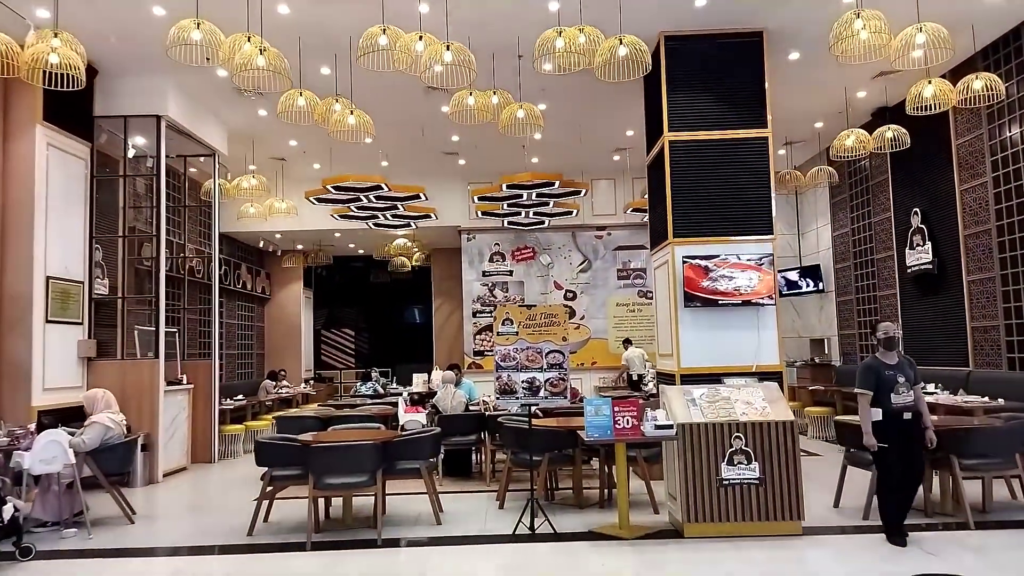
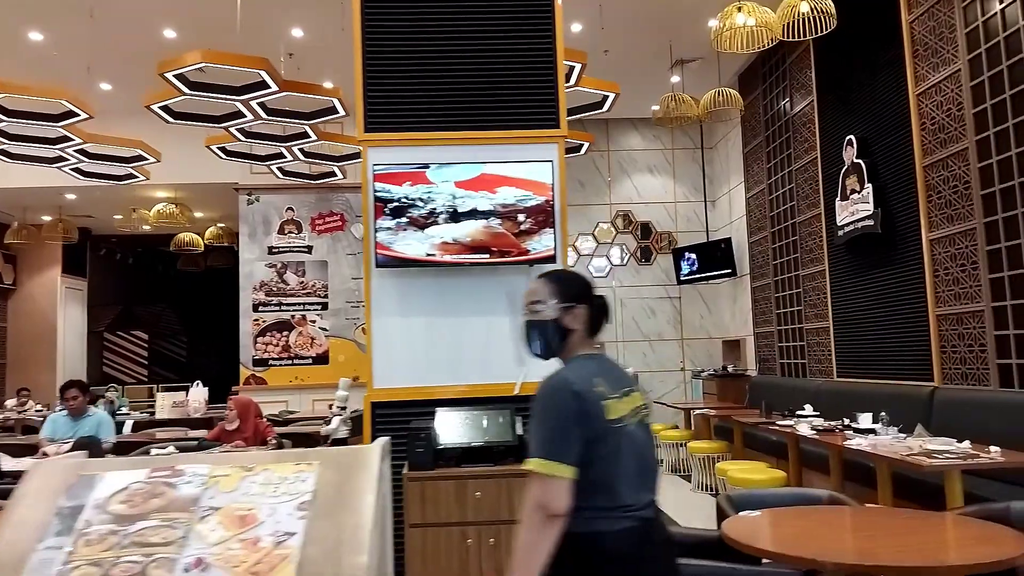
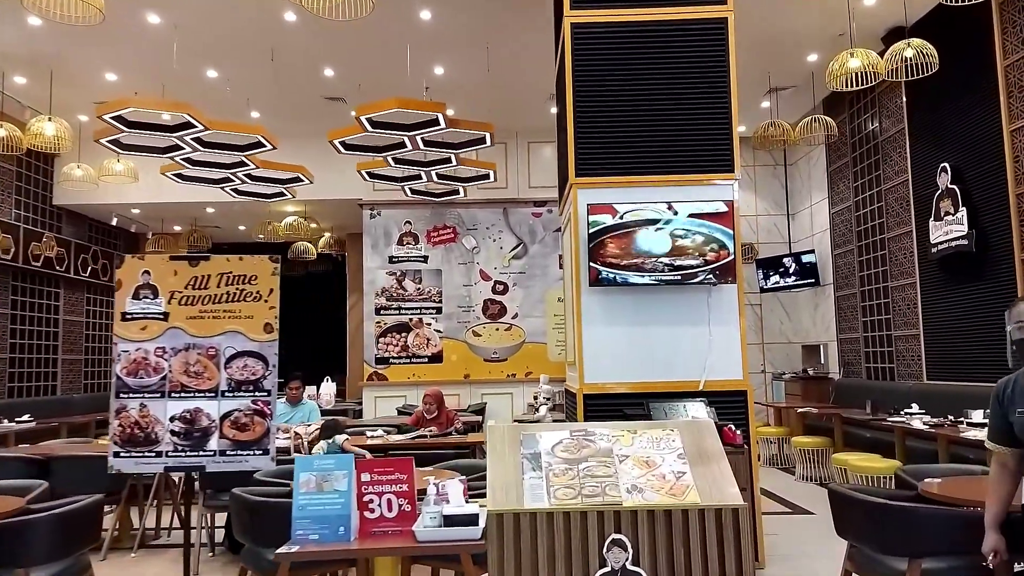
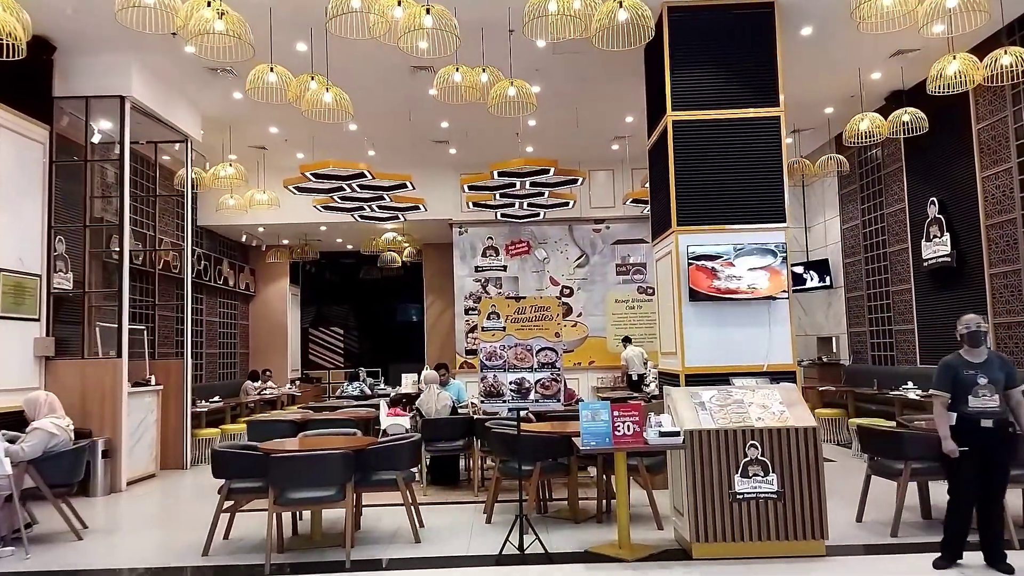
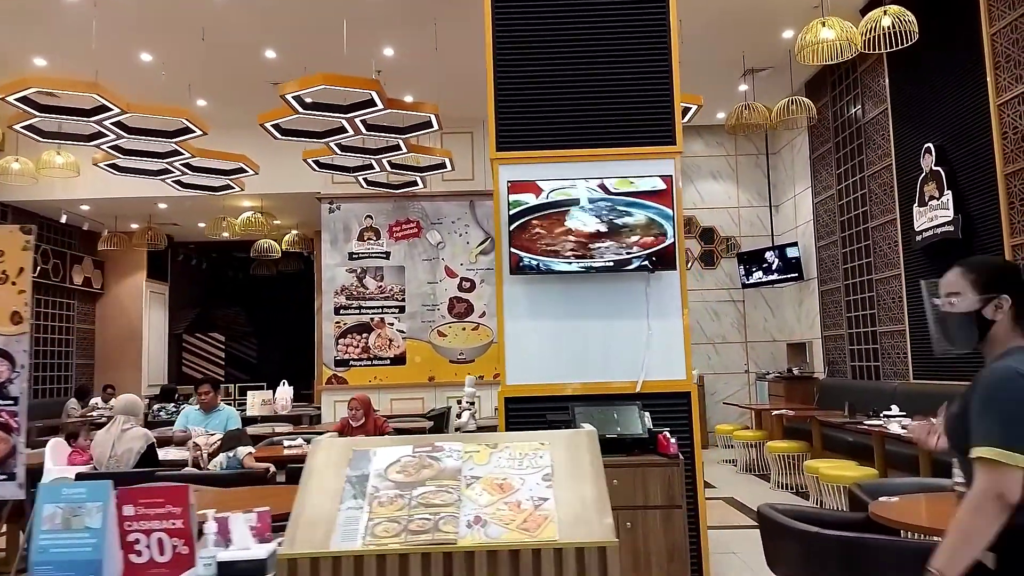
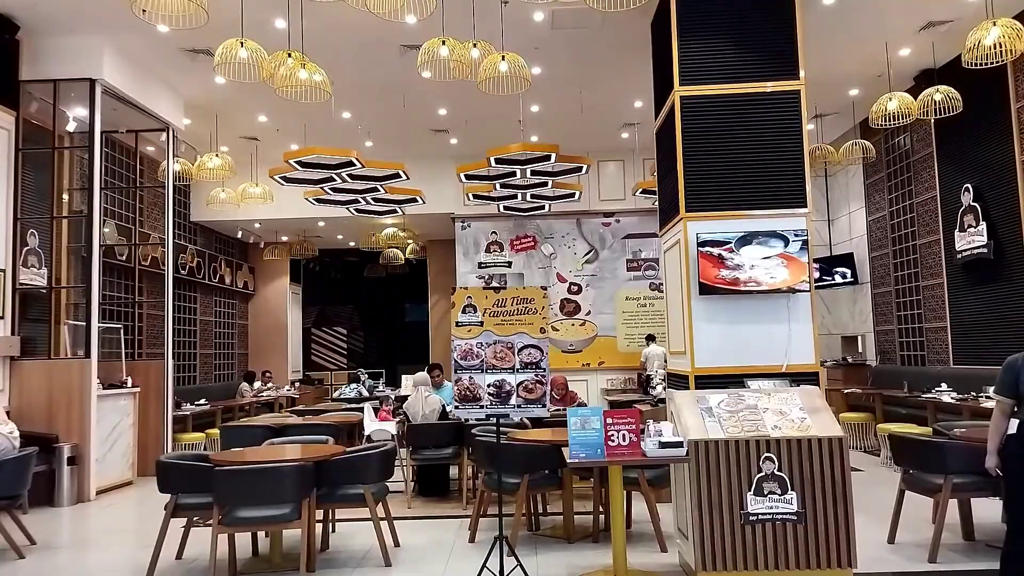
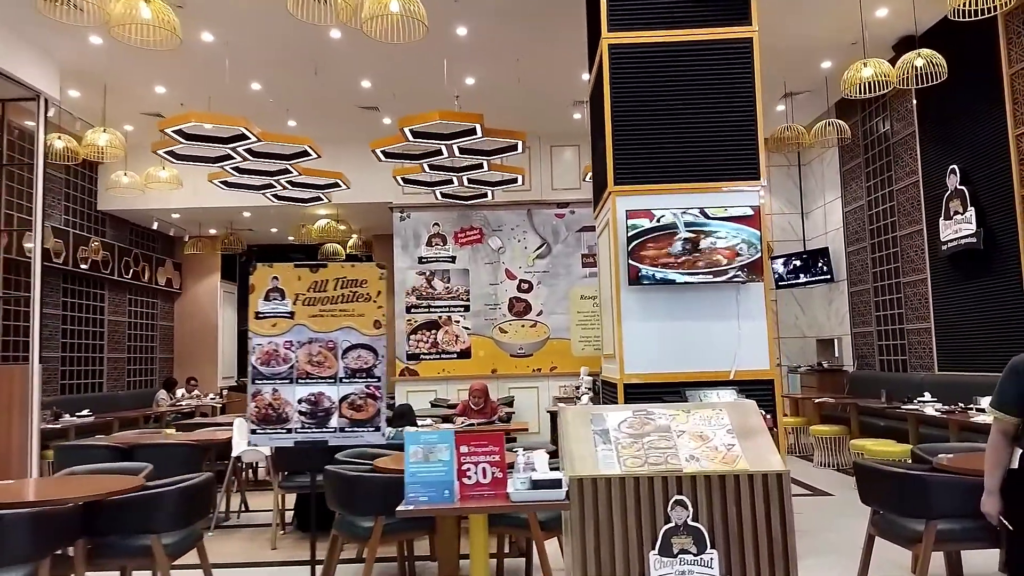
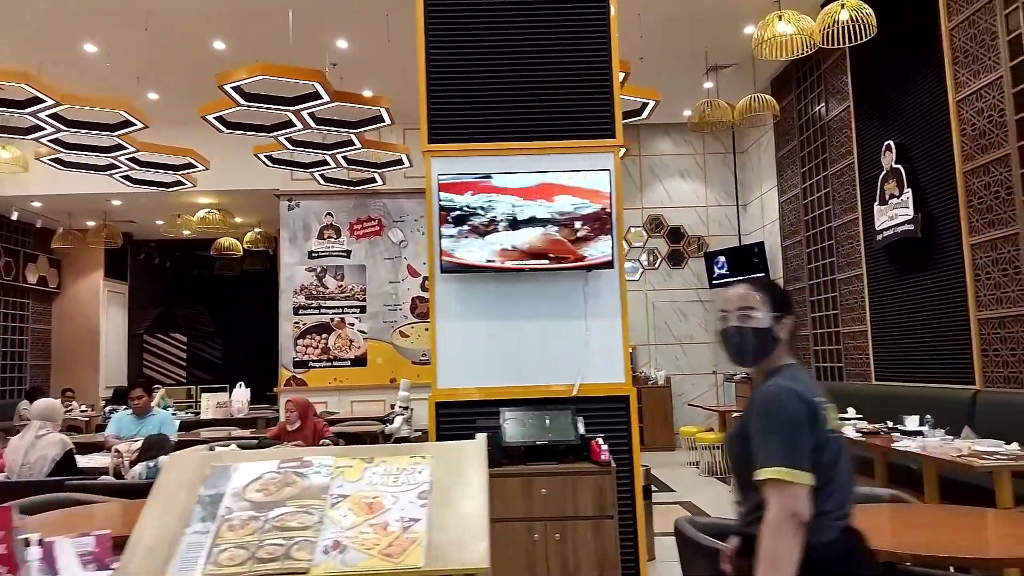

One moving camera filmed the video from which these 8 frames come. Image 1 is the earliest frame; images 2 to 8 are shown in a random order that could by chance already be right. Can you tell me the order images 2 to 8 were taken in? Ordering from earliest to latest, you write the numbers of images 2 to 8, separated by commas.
4, 6, 7, 3, 5, 8, 2
